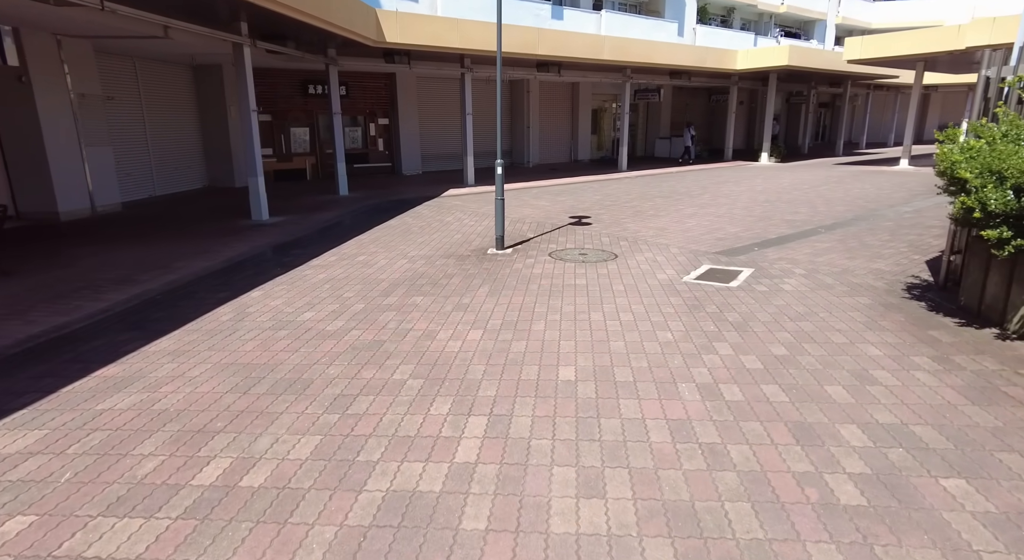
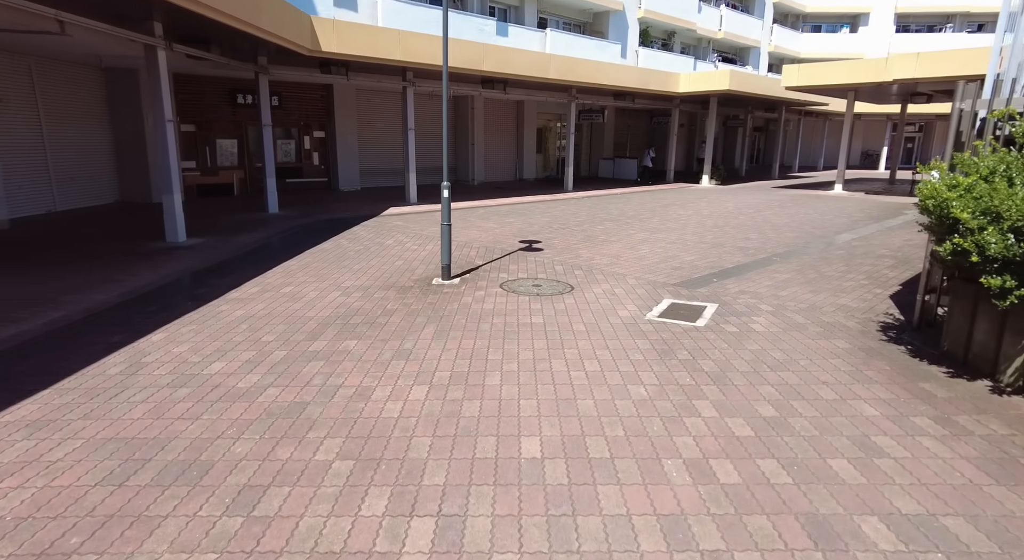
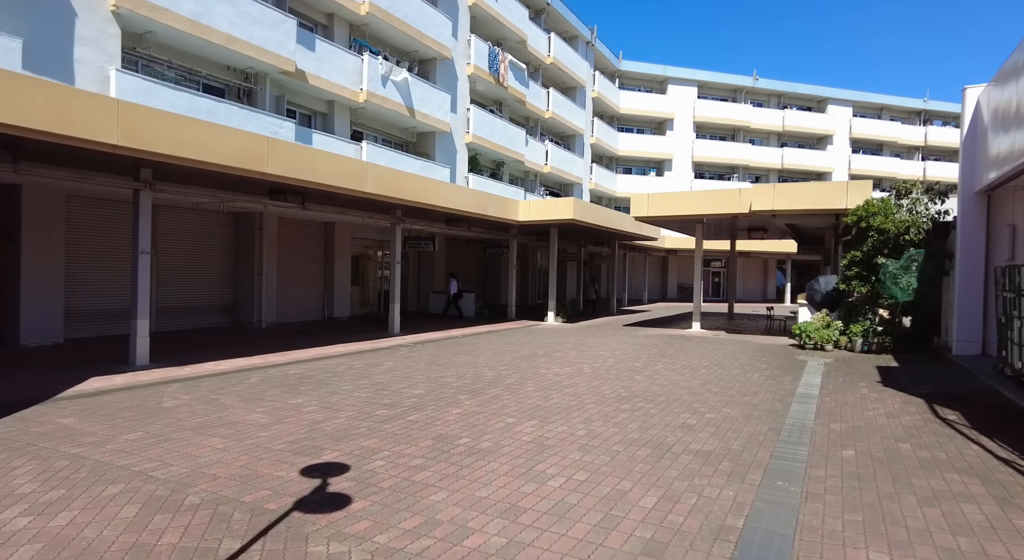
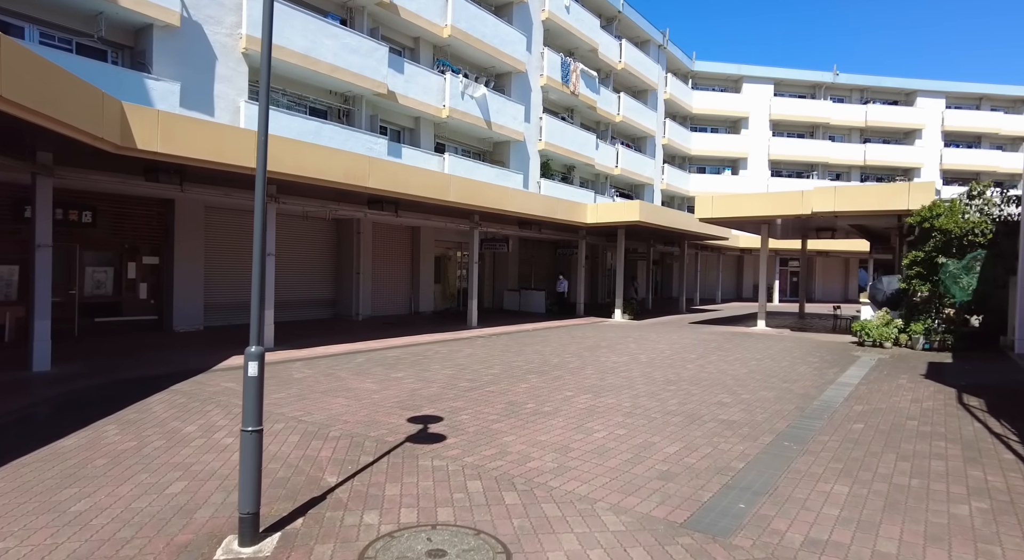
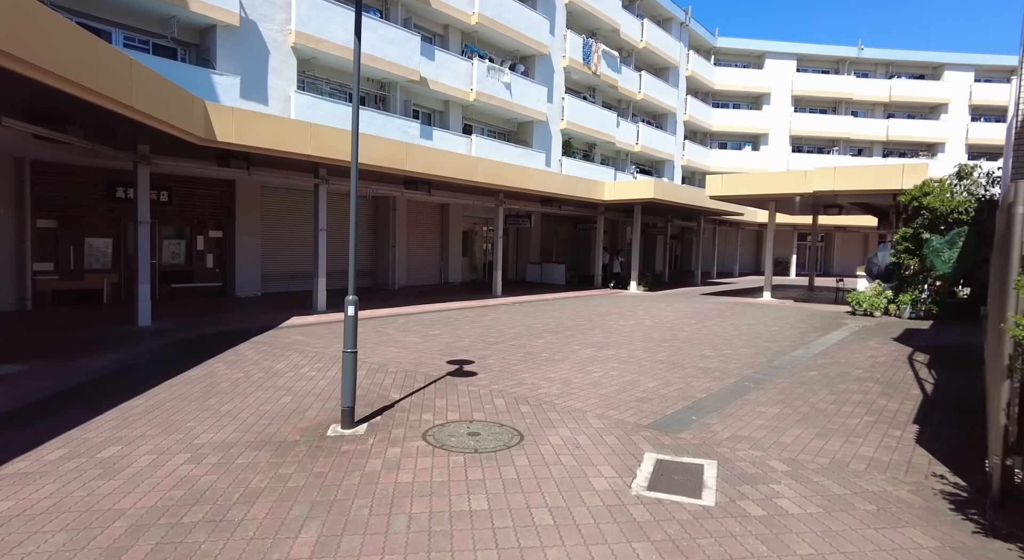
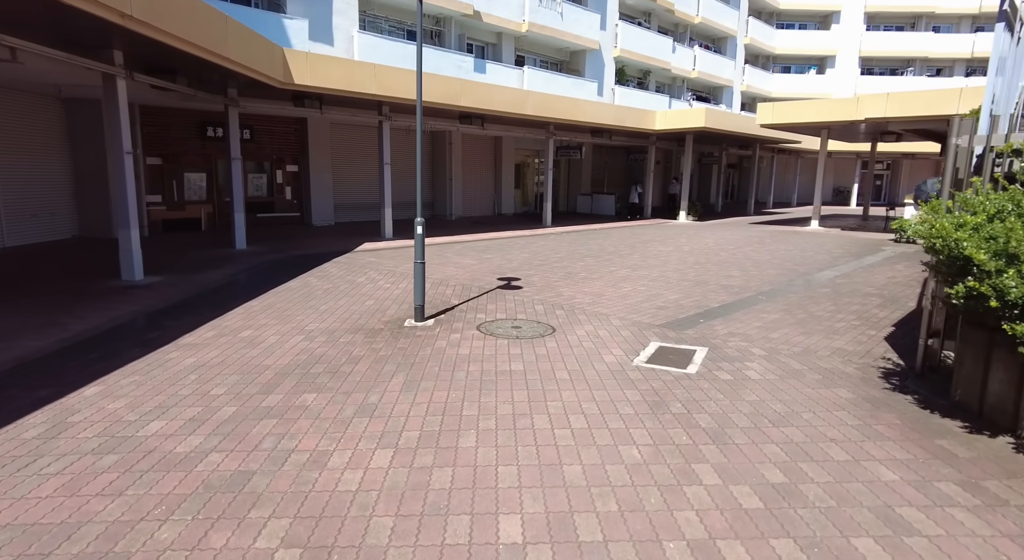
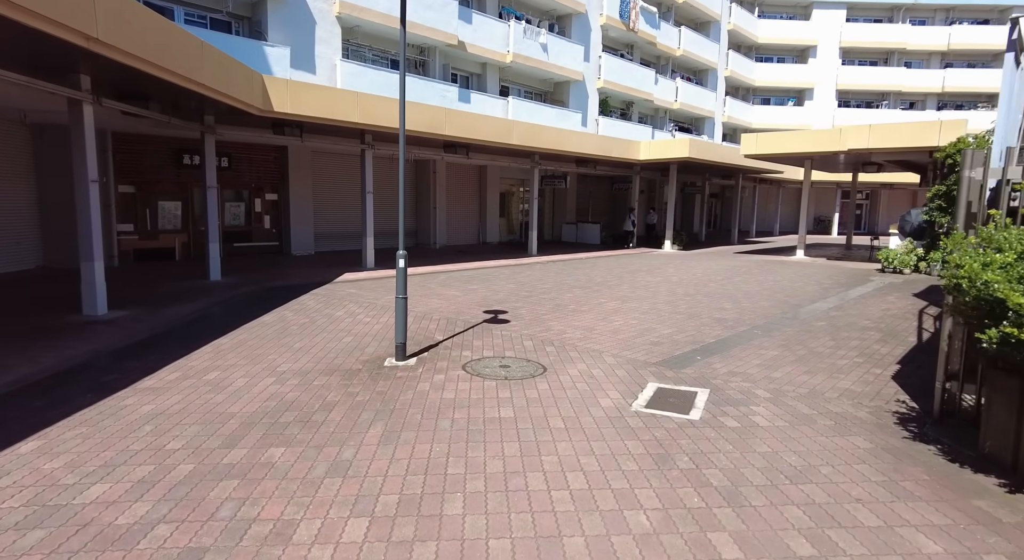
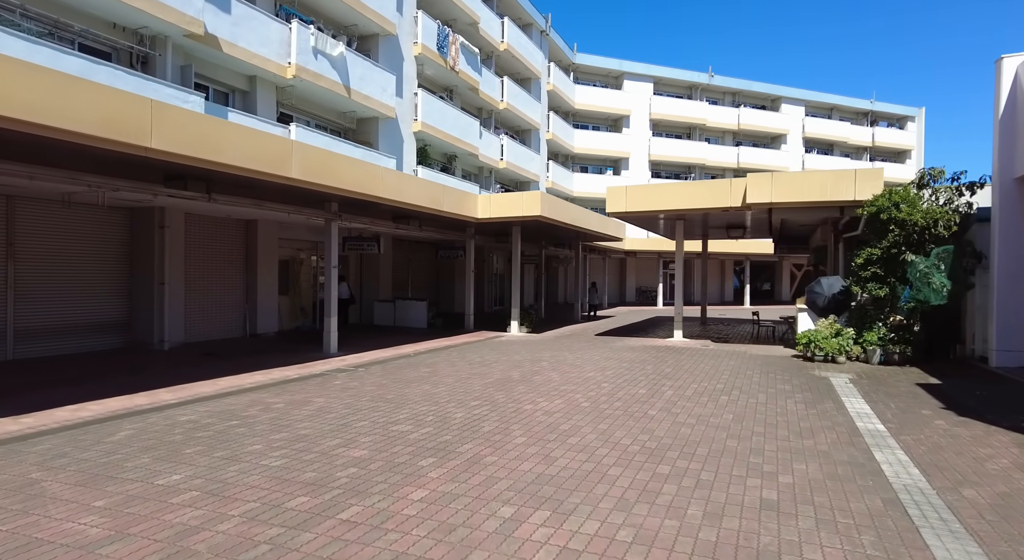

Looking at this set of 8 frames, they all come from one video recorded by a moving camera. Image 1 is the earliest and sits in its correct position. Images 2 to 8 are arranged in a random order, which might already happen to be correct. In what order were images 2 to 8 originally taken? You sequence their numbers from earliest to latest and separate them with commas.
2, 6, 7, 5, 4, 3, 8
